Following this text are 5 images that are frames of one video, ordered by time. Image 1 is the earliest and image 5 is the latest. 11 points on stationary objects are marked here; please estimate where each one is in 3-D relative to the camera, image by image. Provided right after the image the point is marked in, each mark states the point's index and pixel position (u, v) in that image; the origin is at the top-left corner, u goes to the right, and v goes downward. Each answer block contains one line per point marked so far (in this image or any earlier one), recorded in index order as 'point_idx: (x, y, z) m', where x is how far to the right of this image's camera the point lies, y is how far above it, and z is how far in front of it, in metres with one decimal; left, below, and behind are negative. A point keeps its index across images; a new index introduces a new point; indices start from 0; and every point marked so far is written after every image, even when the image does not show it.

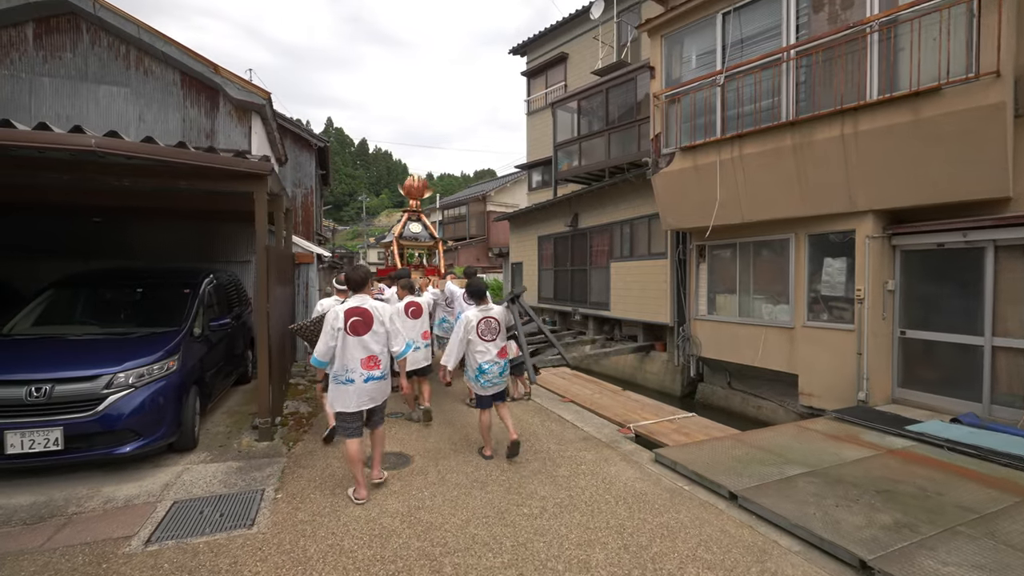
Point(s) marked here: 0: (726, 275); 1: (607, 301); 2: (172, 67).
0: (+3.3, +0.2, +7.3) m
1: (+2.1, -0.3, +10.3) m
2: (-5.6, +3.6, +7.7) m
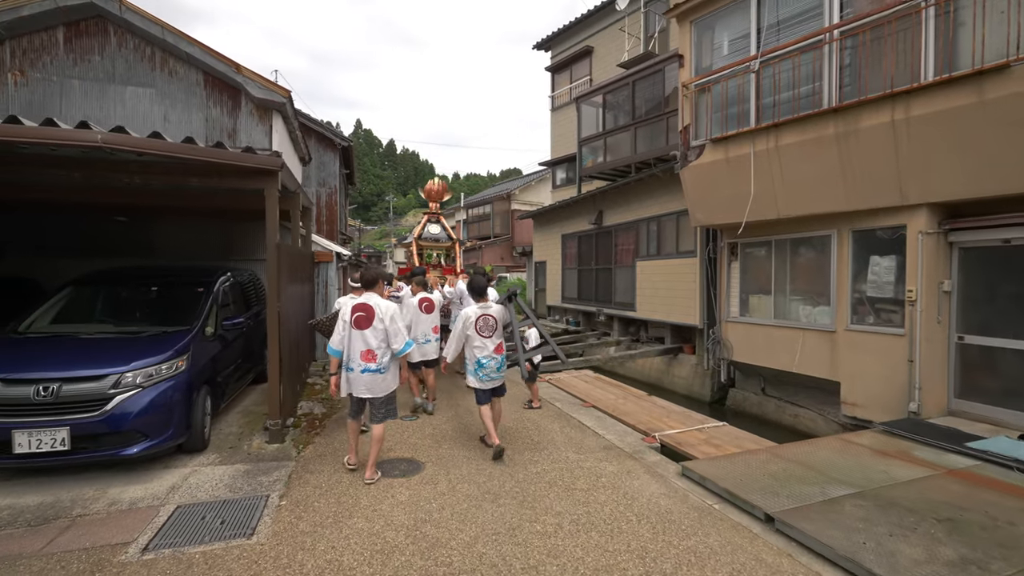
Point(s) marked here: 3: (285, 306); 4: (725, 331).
0: (+3.6, +0.2, +6.9) m
1: (+2.6, -0.3, +10.0) m
2: (-5.2, +3.6, +7.7) m
3: (-2.4, -0.2, +4.9) m
4: (+3.4, -0.7, +7.5) m
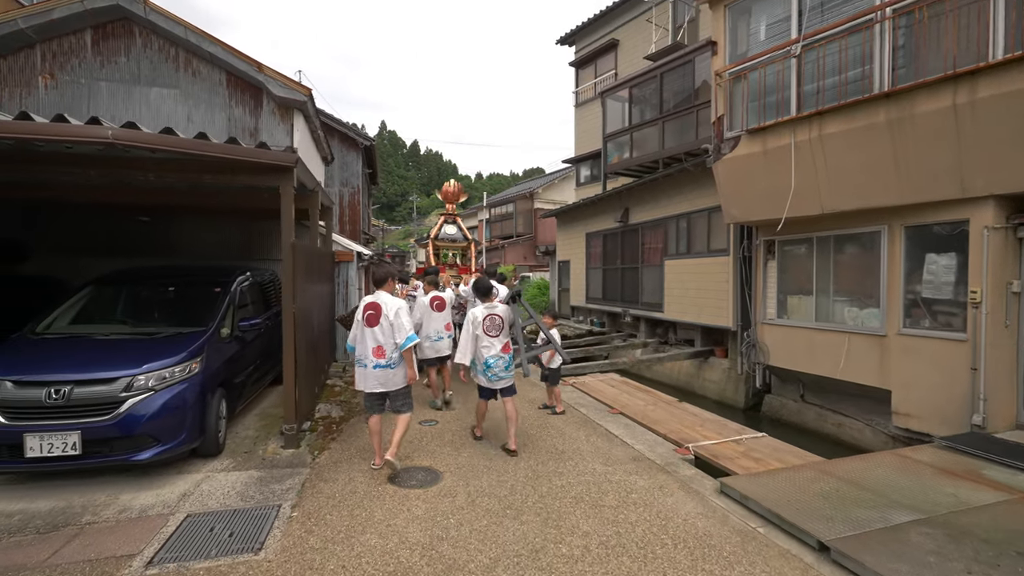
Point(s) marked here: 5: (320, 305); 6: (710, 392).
0: (+4.0, +0.2, +6.5) m
1: (+3.0, -0.3, +9.6) m
2: (-4.8, +3.6, +7.7) m
3: (-2.1, -0.2, +4.7) m
4: (+3.8, -0.7, +7.1) m
5: (-2.6, -0.2, +6.5) m
6: (+3.5, -1.8, +8.4) m
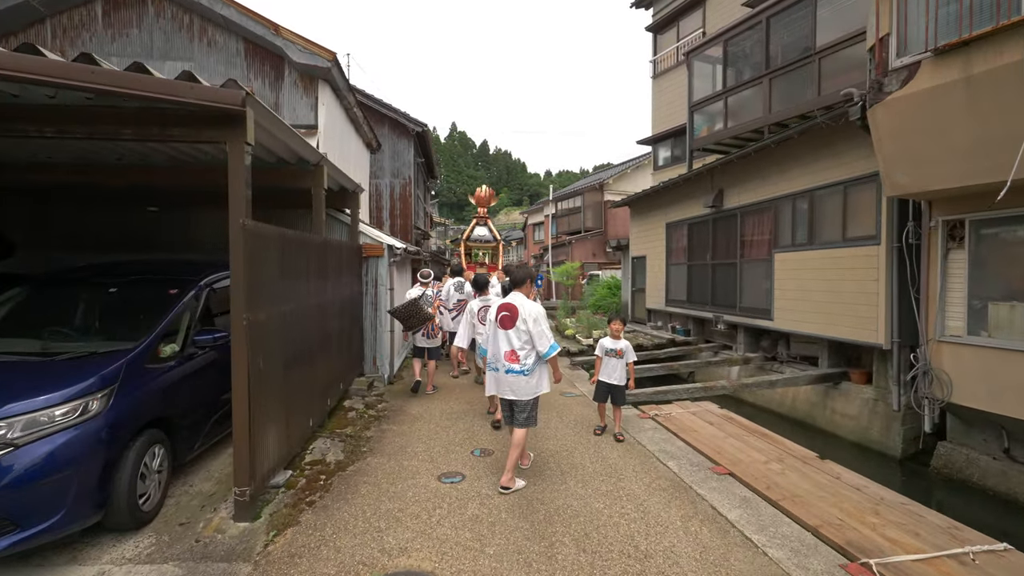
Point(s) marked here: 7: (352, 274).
0: (+4.5, +0.2, +4.3) m
1: (+4.1, -0.3, +7.5) m
2: (-4.0, +3.6, +6.7) m
3: (-1.7, -0.2, +3.4) m
4: (+4.4, -0.7, +4.9) m
5: (-2.0, -0.2, +5.2) m
6: (+4.4, -1.9, +6.2) m
7: (-2.1, +0.2, +6.2) m
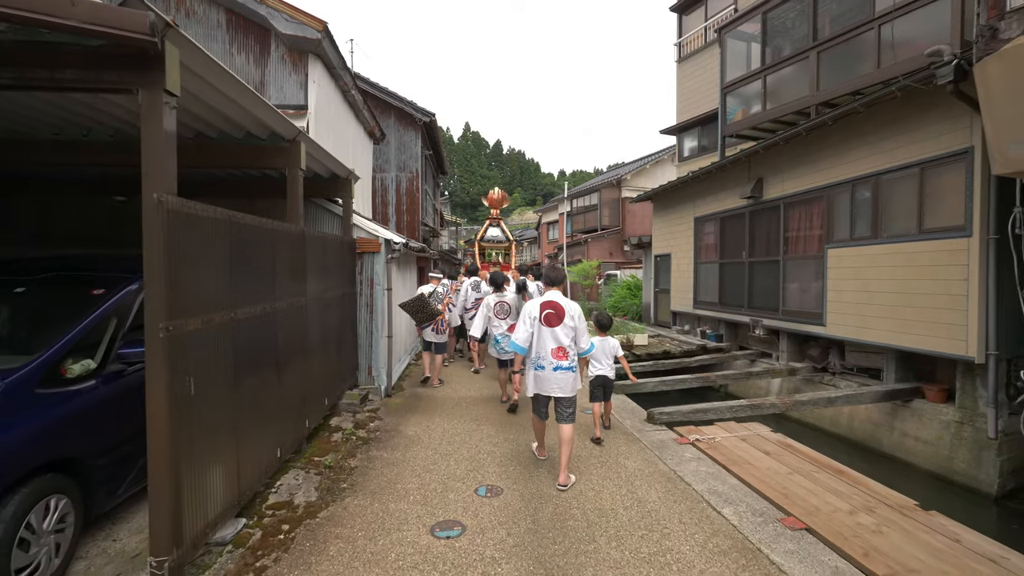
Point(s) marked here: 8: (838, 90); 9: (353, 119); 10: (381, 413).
0: (+4.6, +0.2, +3.3) m
1: (+4.3, -0.3, +6.5) m
2: (-3.8, +3.6, +6.0) m
3: (-1.7, -0.2, +2.6) m
4: (+4.5, -0.7, +3.9) m
5: (-1.9, -0.2, +4.4) m
6: (+4.5, -1.9, +5.2) m
7: (-2.0, +0.2, +5.4) m
8: (+5.0, +3.0, +7.1) m
9: (-2.8, +3.0, +8.3) m
10: (-1.5, -1.4, +5.4) m
